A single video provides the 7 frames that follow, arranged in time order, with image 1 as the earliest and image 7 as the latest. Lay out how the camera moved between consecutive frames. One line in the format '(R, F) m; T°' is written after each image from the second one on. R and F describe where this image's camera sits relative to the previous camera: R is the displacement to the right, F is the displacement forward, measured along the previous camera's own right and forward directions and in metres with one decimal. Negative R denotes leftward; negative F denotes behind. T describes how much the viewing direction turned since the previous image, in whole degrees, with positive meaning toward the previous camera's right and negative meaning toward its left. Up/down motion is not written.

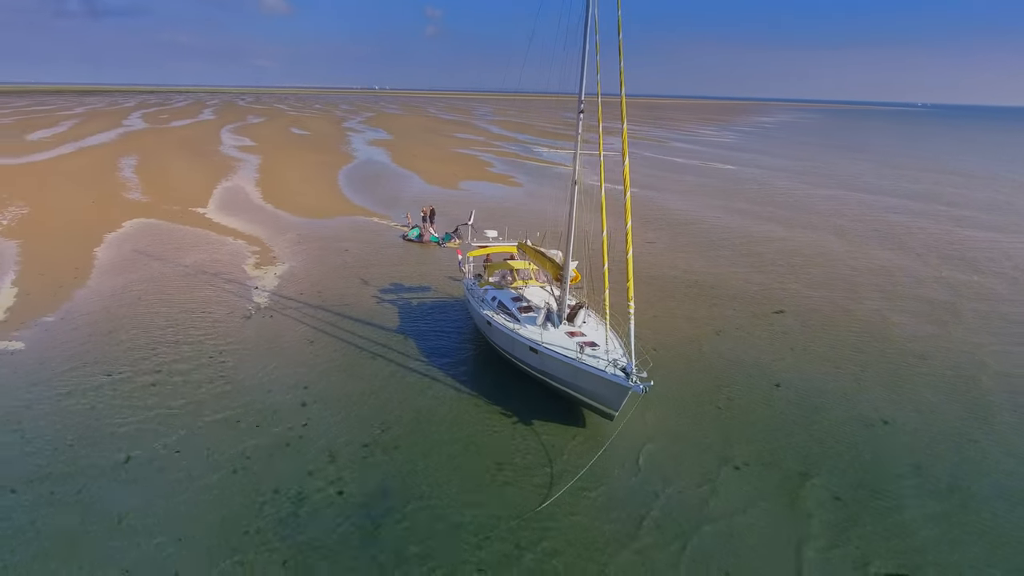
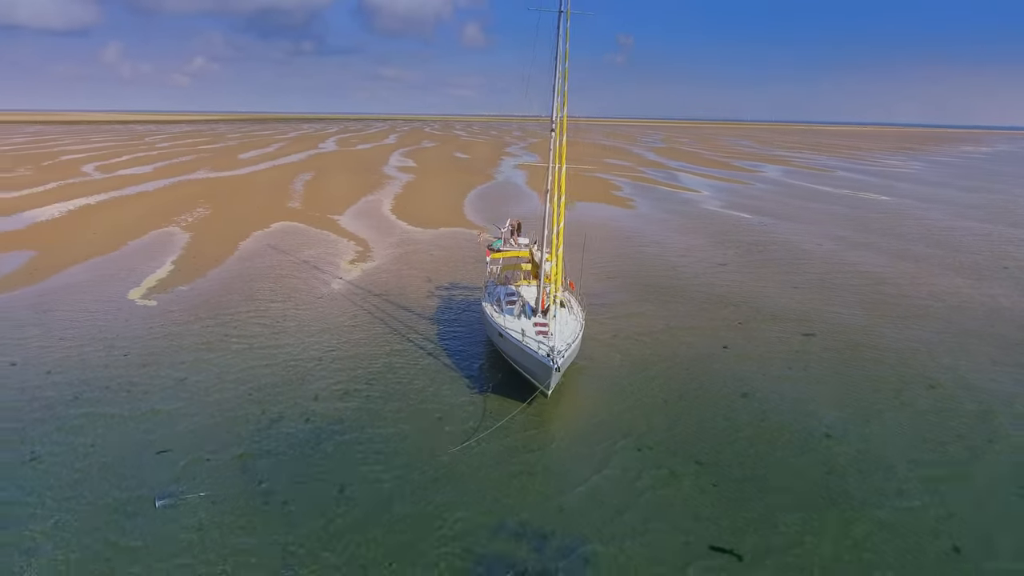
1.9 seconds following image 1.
(+4.7, -2.3) m; -14°
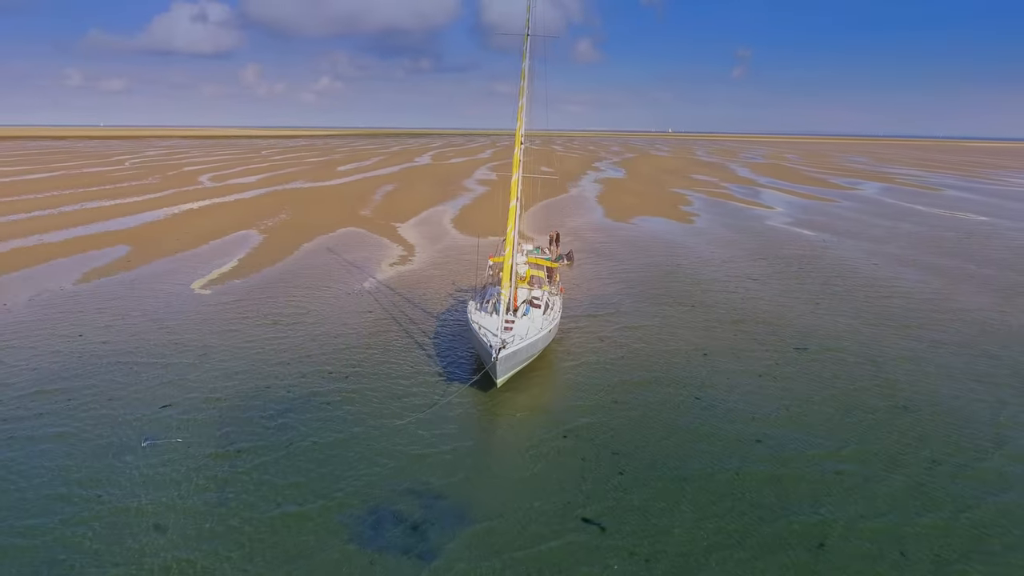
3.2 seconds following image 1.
(+3.4, -2.0) m; -8°
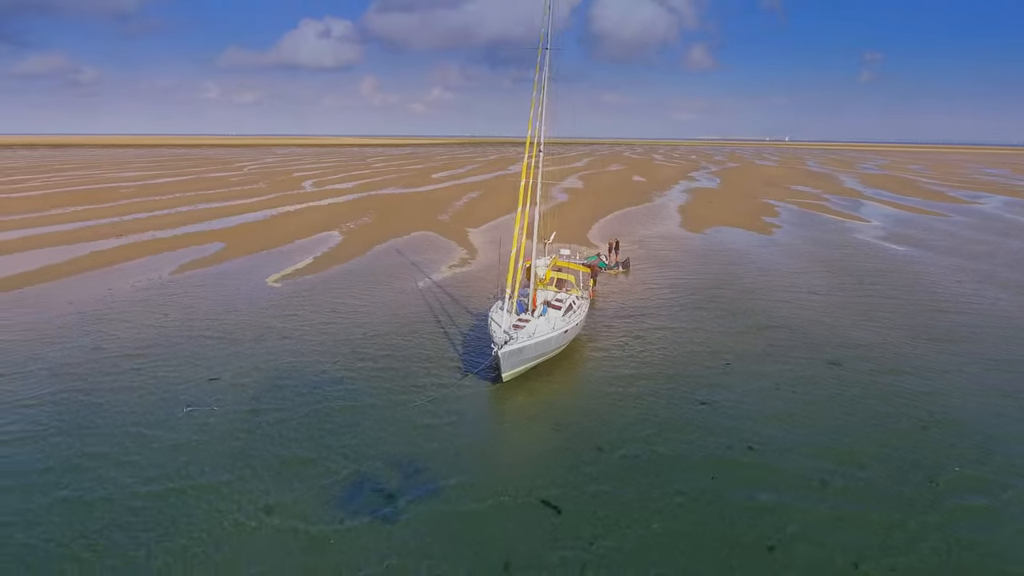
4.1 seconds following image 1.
(+2.1, -1.2) m; -8°
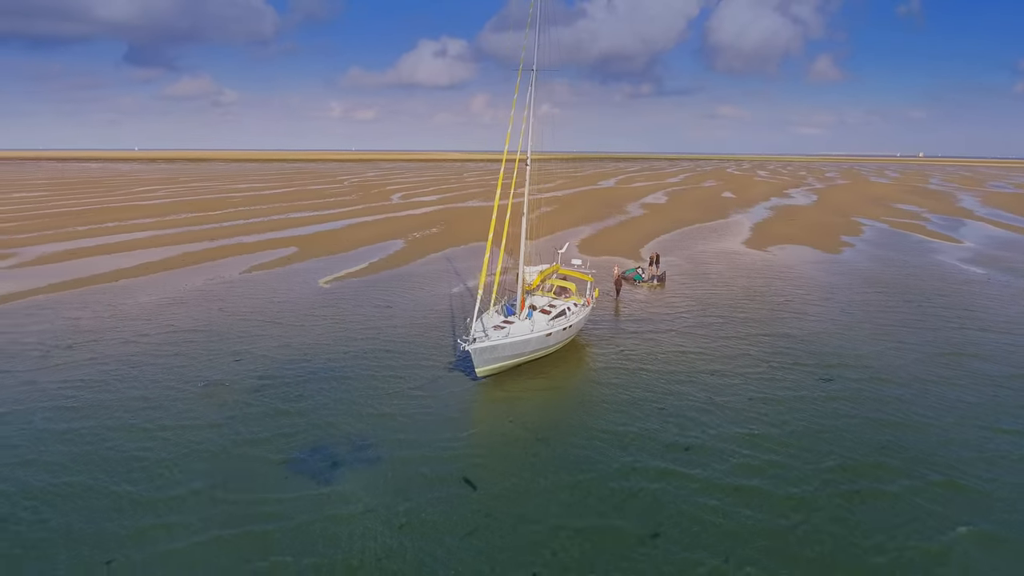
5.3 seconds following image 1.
(+3.0, -2.0) m; -8°
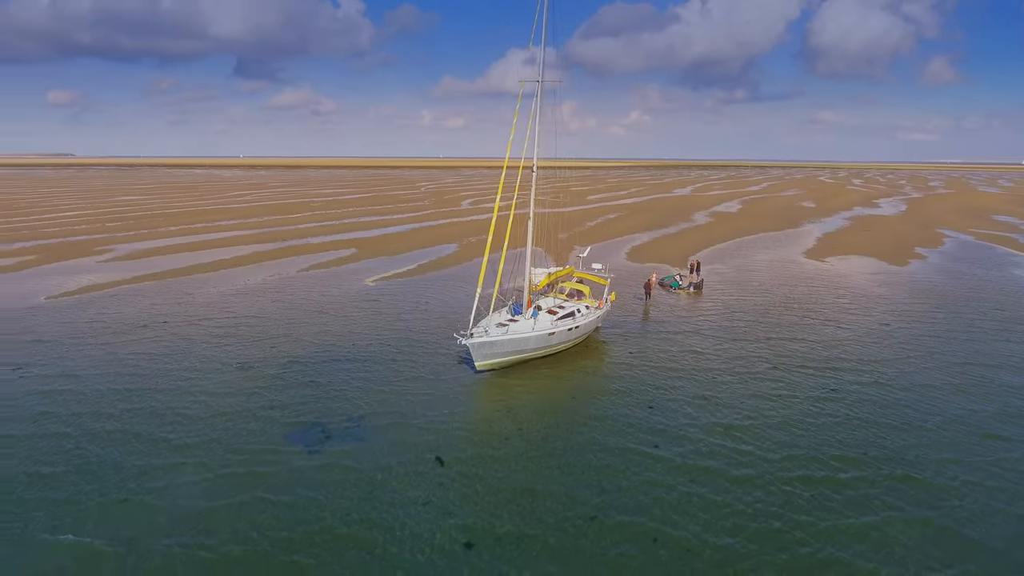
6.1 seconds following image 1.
(+1.9, -1.5) m; -6°
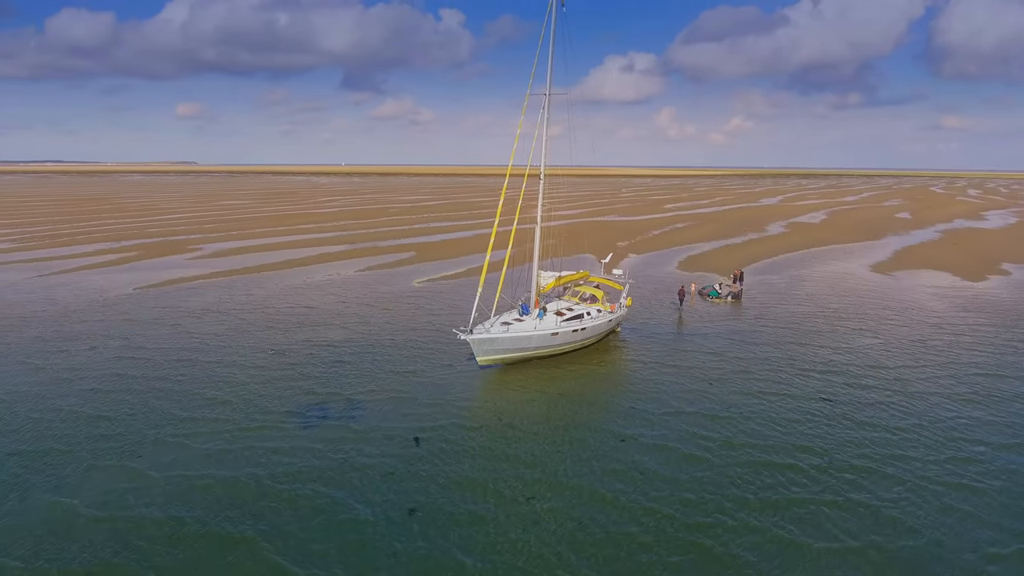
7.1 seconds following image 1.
(+2.1, -1.7) m; -7°
